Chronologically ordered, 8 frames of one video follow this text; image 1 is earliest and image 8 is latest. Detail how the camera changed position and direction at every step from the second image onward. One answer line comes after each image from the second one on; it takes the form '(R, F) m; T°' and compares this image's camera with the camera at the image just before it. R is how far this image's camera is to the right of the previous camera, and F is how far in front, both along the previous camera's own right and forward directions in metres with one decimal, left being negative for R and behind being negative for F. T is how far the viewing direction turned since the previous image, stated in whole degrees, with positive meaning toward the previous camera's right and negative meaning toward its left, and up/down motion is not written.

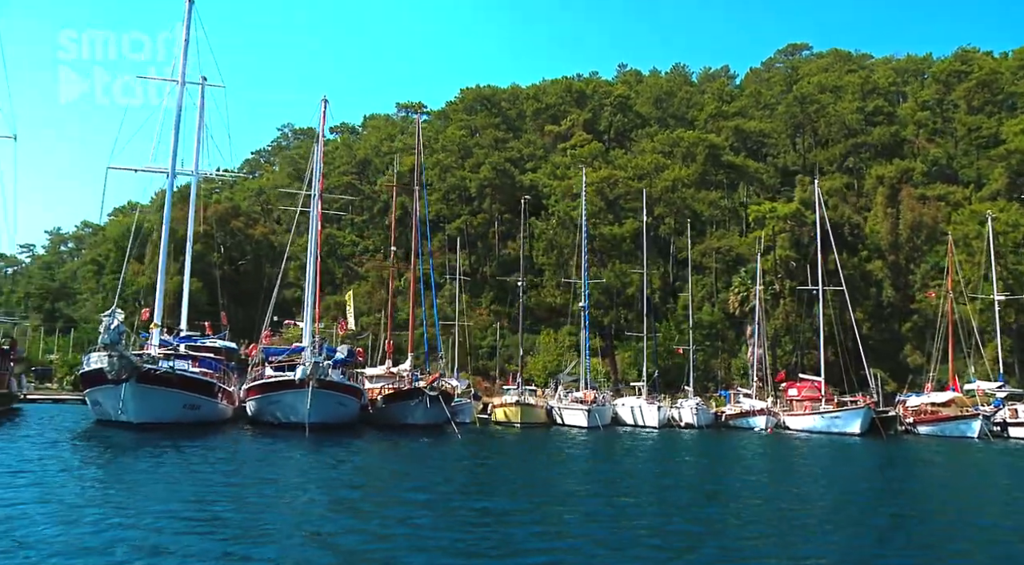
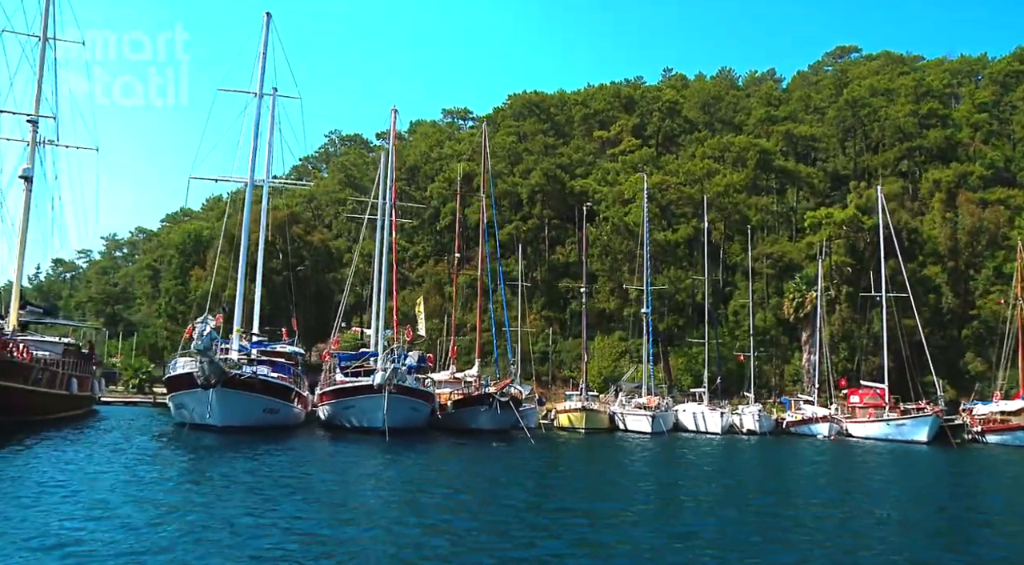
(-1.0, -0.5) m; -3°
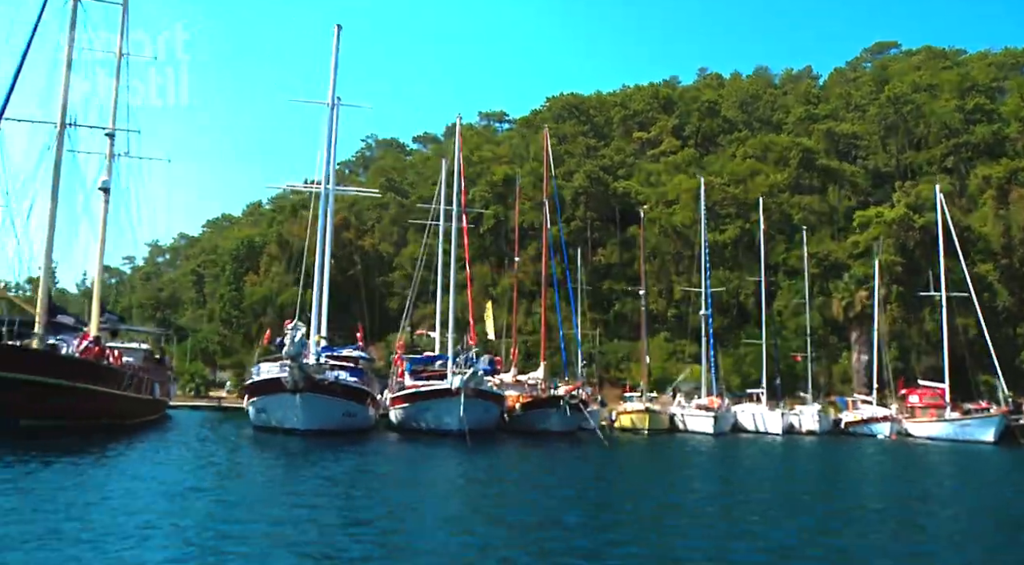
(-1.4, -0.6) m; -2°
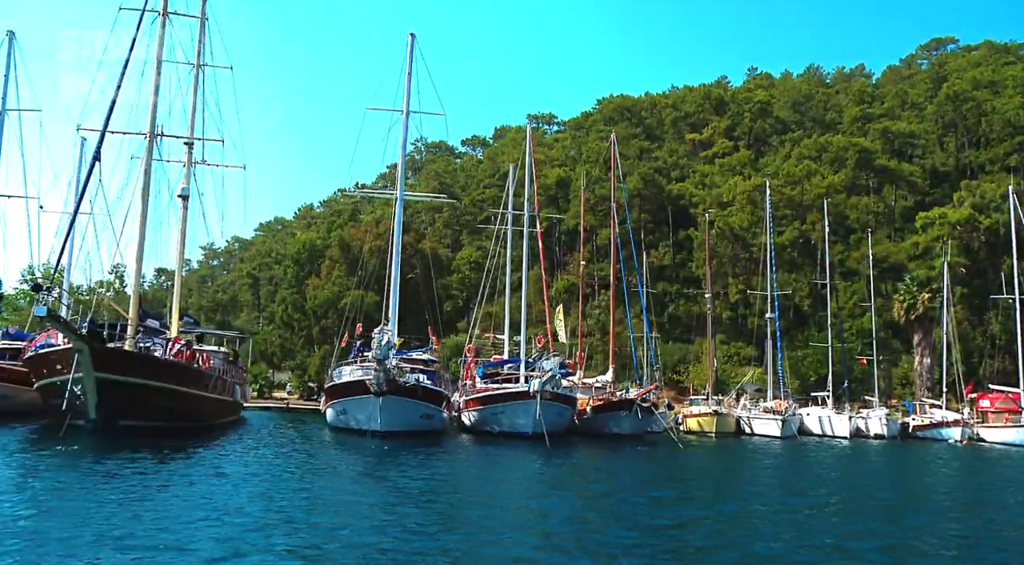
(-1.1, -0.5) m; -3°
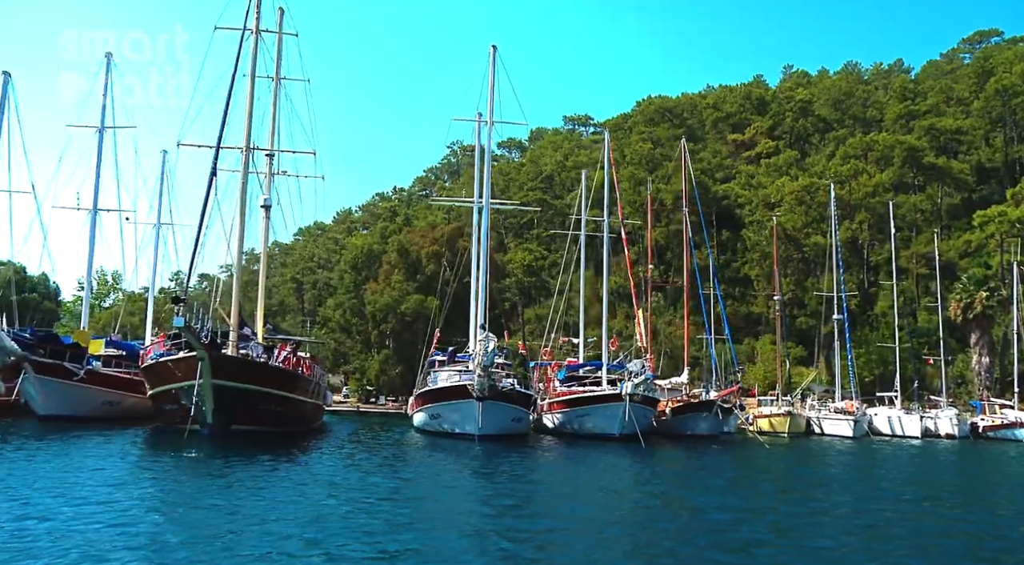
(-2.1, -0.8) m; -2°
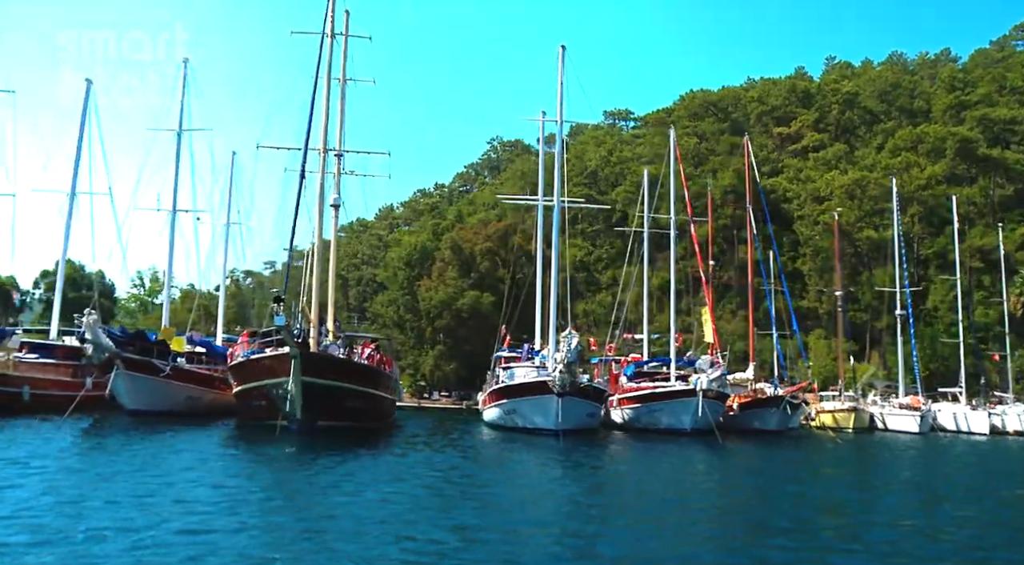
(-1.4, -0.5) m; -2°
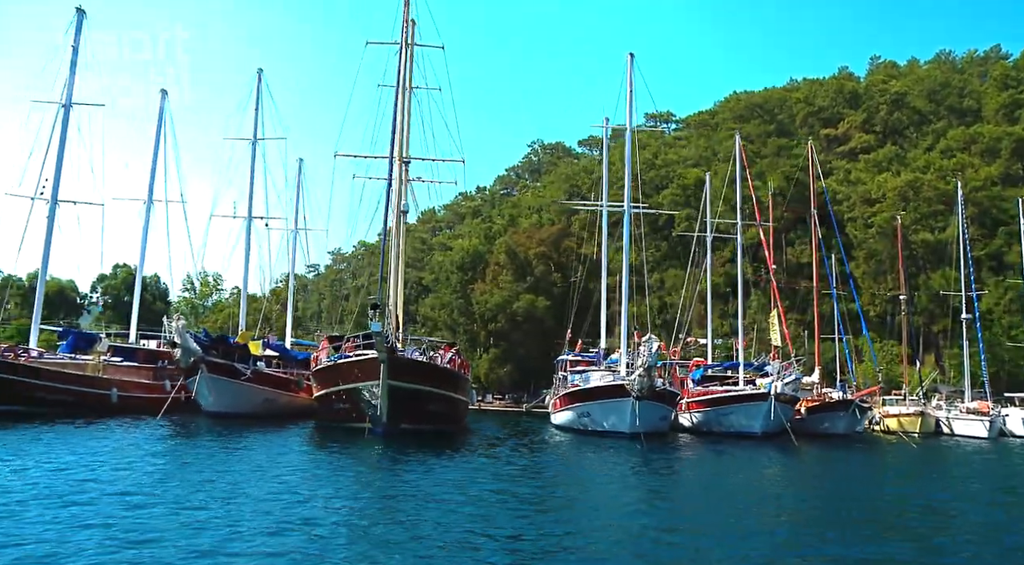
(-1.4, -0.5) m; -2°
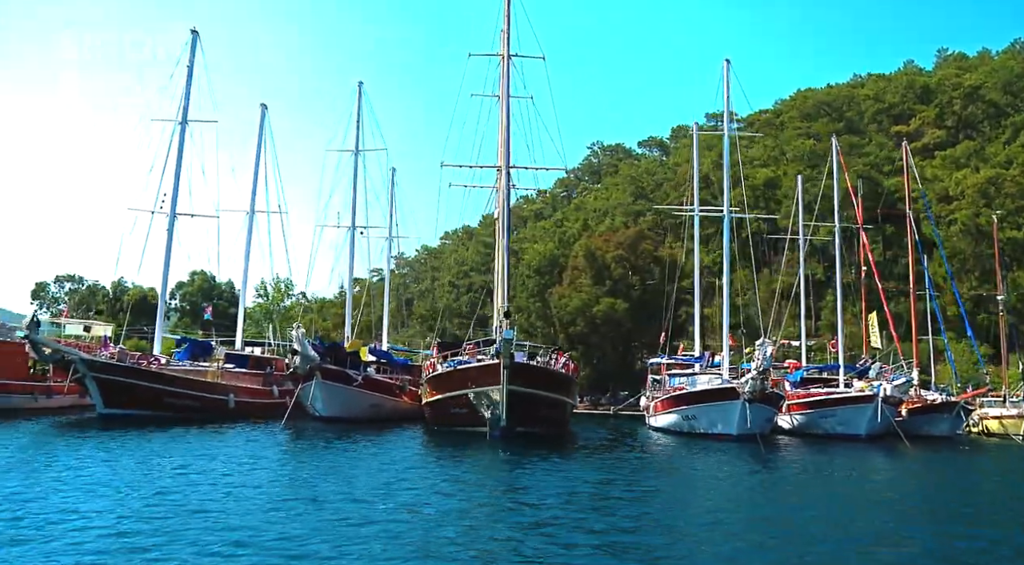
(-1.9, -0.7) m; -3°
